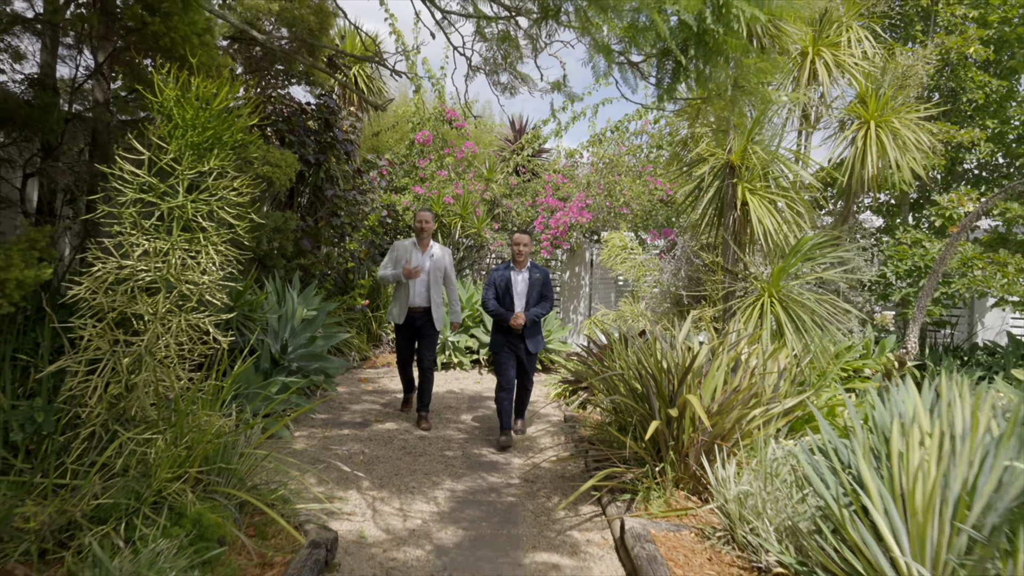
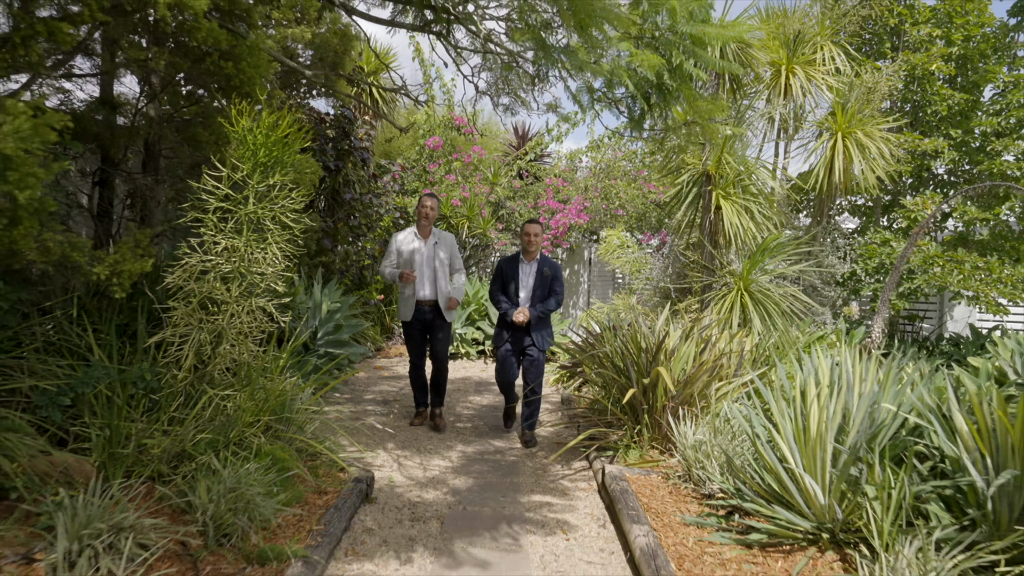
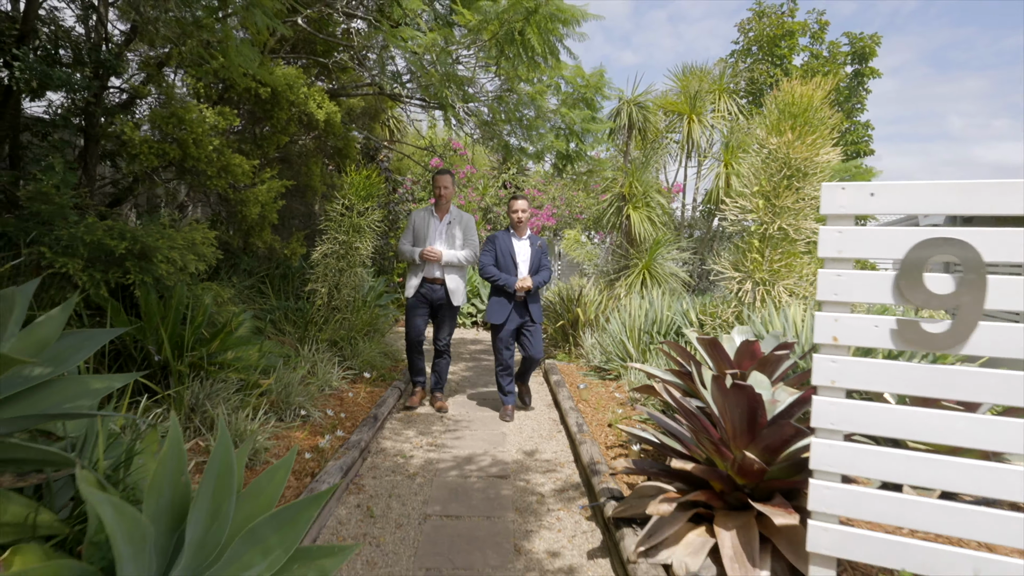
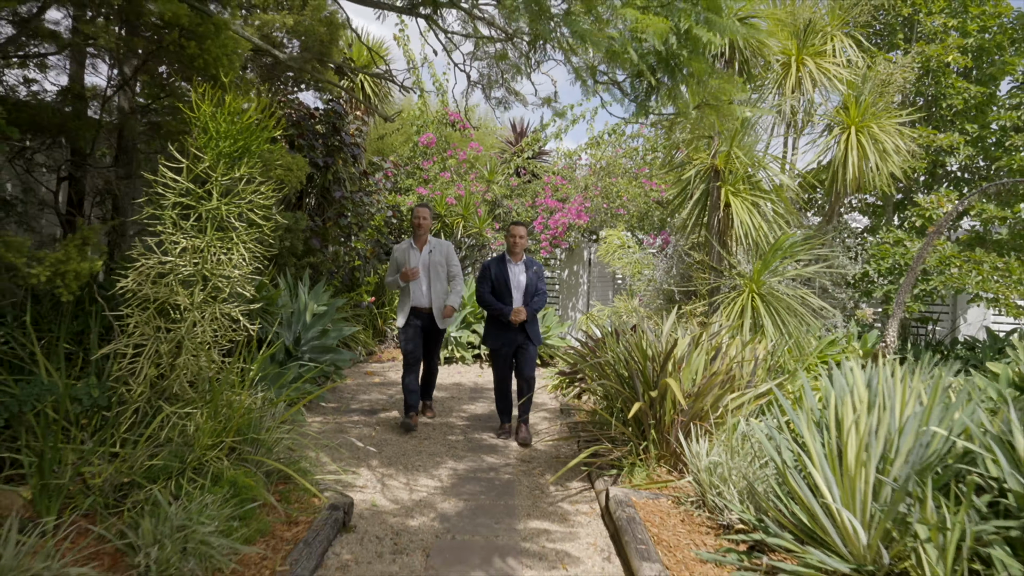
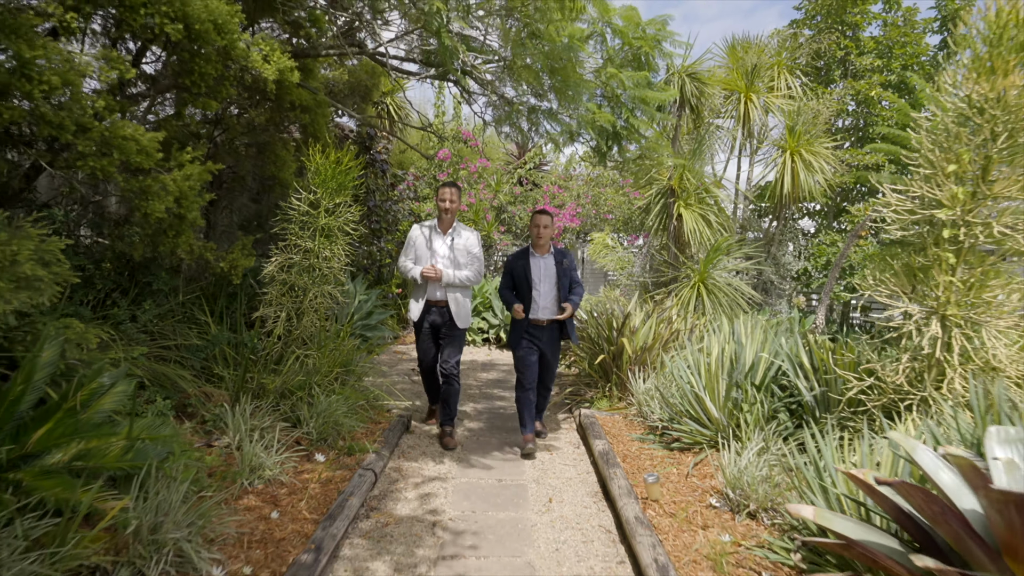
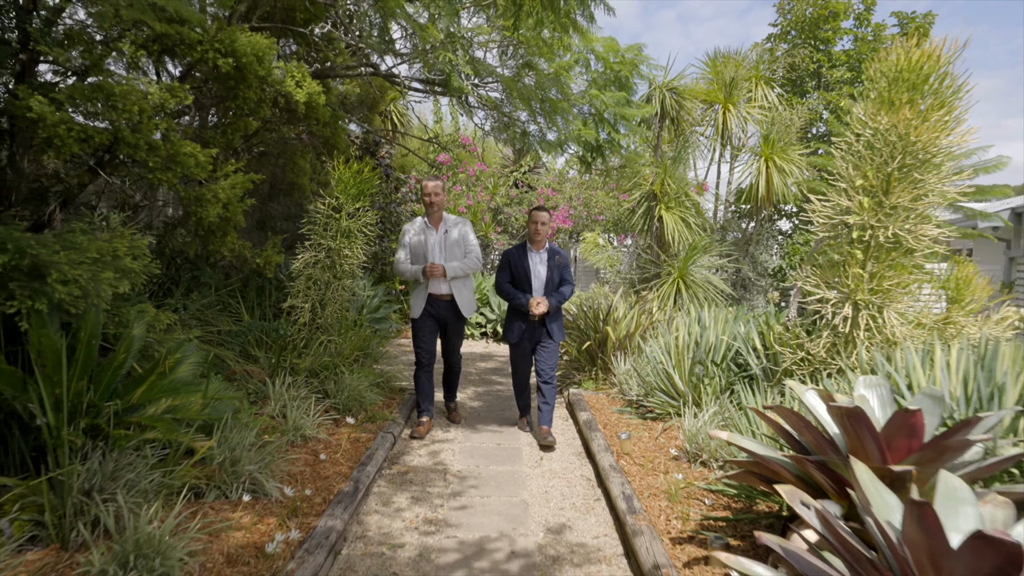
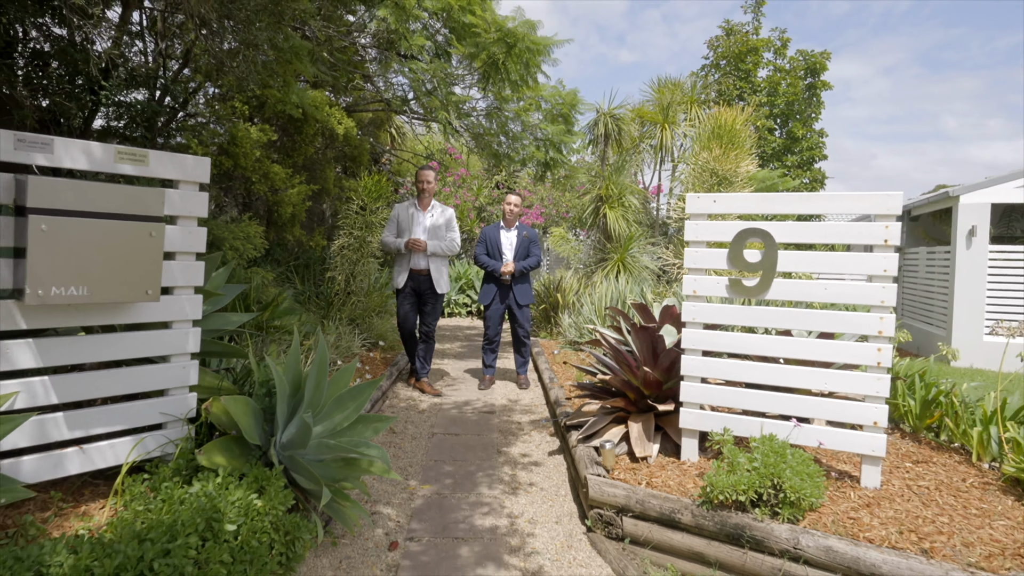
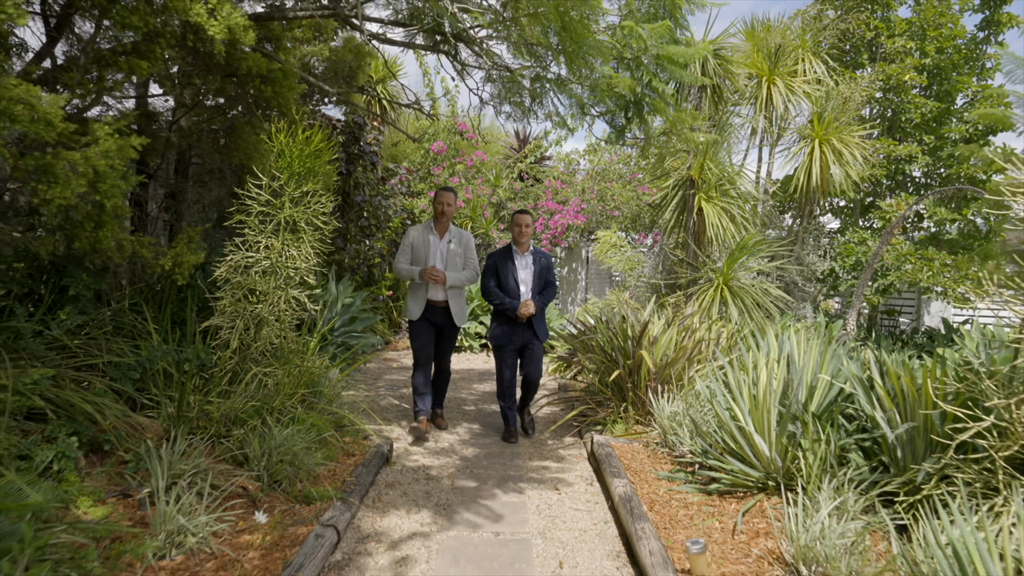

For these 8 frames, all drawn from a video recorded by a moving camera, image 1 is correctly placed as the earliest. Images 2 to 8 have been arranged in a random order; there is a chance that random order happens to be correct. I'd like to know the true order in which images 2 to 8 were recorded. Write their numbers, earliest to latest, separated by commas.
4, 2, 8, 5, 6, 3, 7
